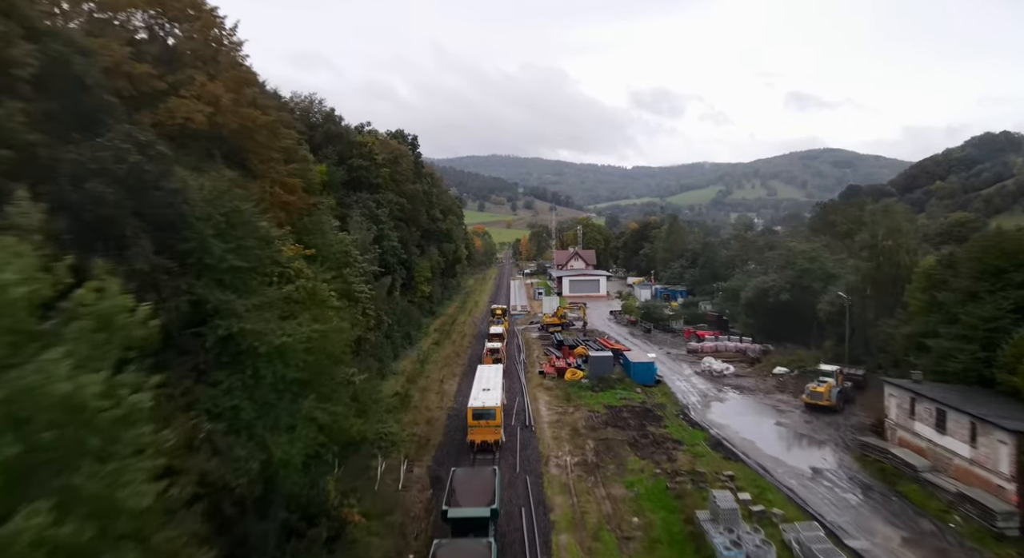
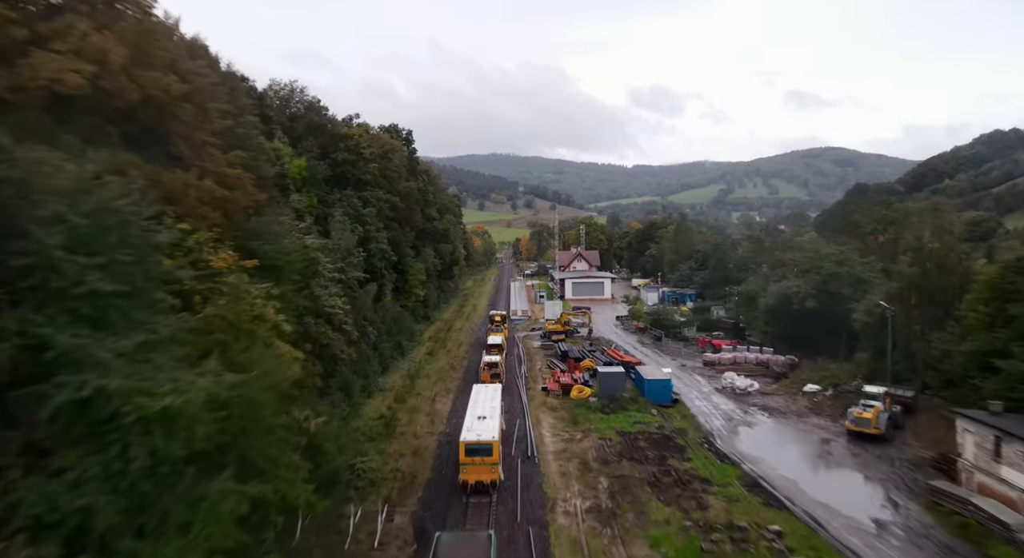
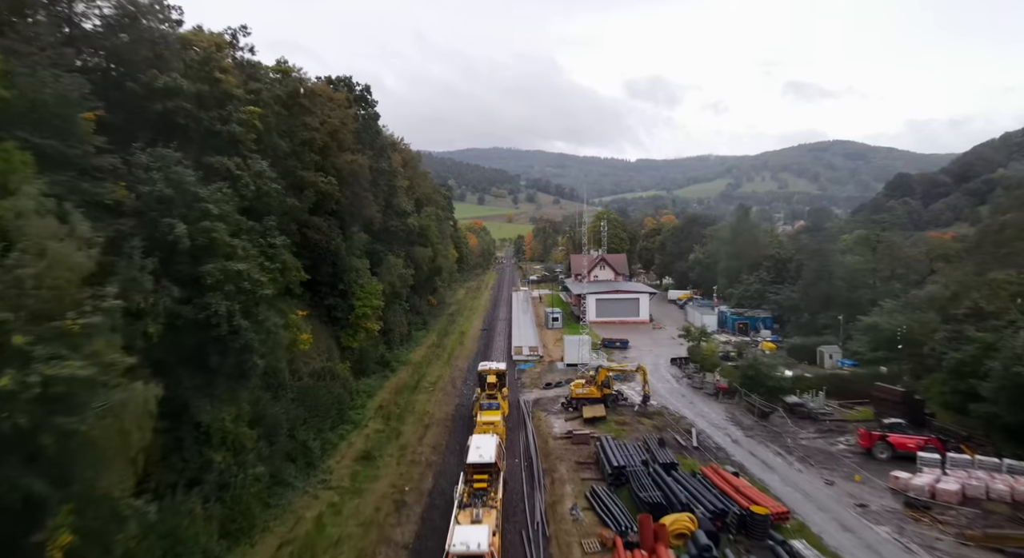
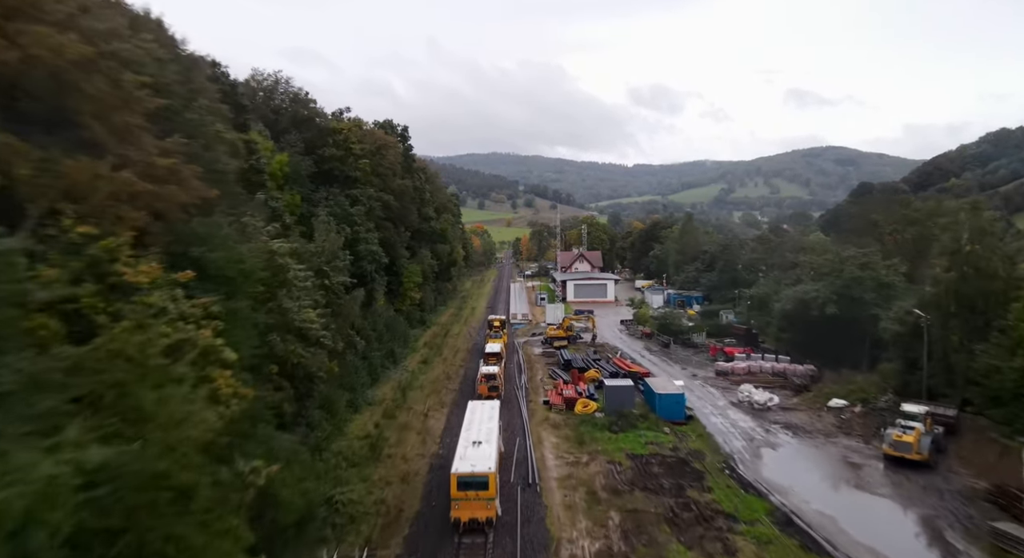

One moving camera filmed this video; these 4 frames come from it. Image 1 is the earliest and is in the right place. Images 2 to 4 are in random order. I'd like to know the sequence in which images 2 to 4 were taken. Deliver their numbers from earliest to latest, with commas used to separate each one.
2, 4, 3
